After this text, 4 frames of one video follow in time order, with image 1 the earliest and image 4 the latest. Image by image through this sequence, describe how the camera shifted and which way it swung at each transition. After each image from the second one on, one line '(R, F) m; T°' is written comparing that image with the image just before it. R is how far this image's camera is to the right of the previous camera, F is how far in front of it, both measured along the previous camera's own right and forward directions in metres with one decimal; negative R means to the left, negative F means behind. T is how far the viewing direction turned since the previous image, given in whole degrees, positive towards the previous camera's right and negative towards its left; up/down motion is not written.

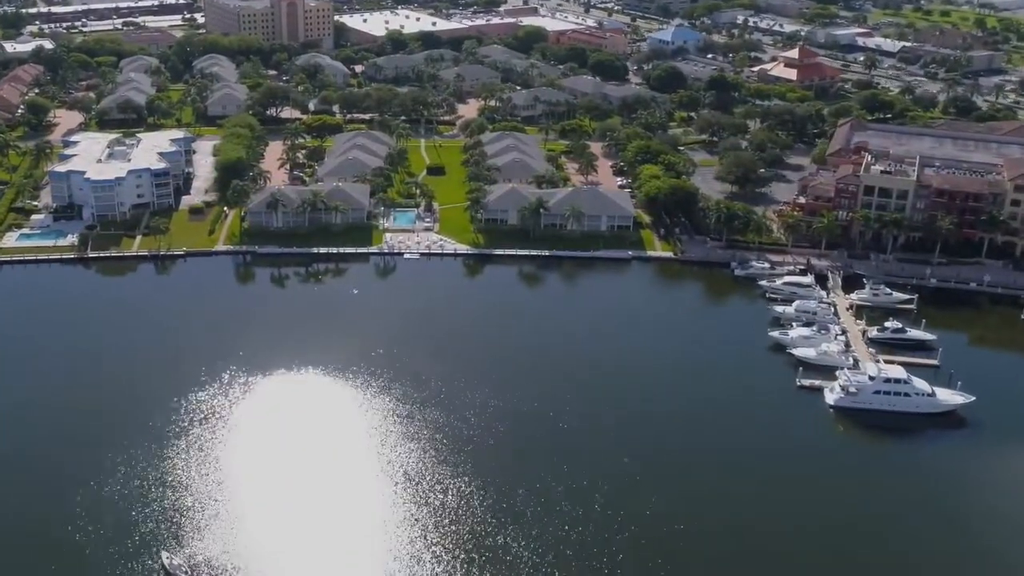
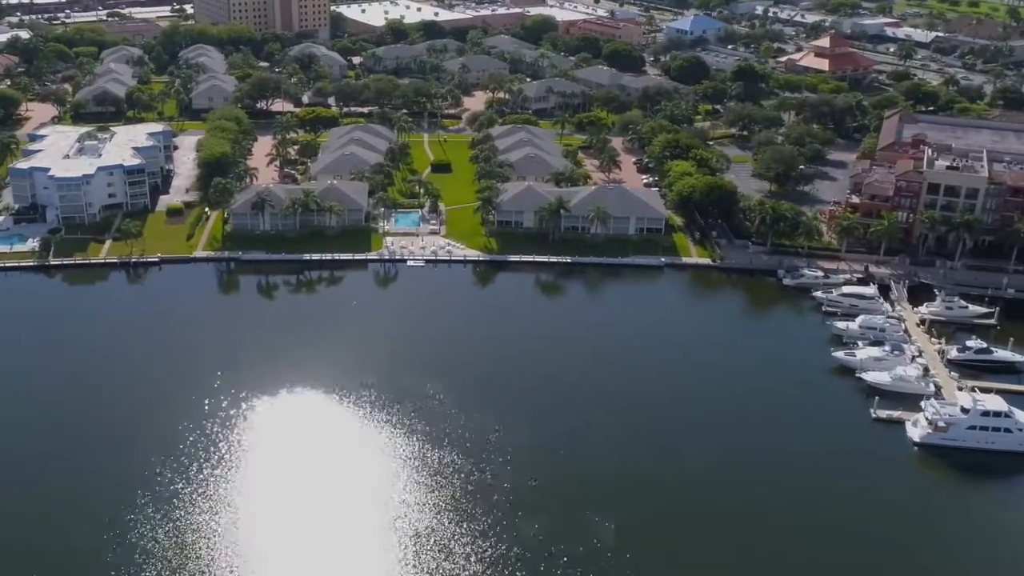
(-1.8, +12.1) m; 0°
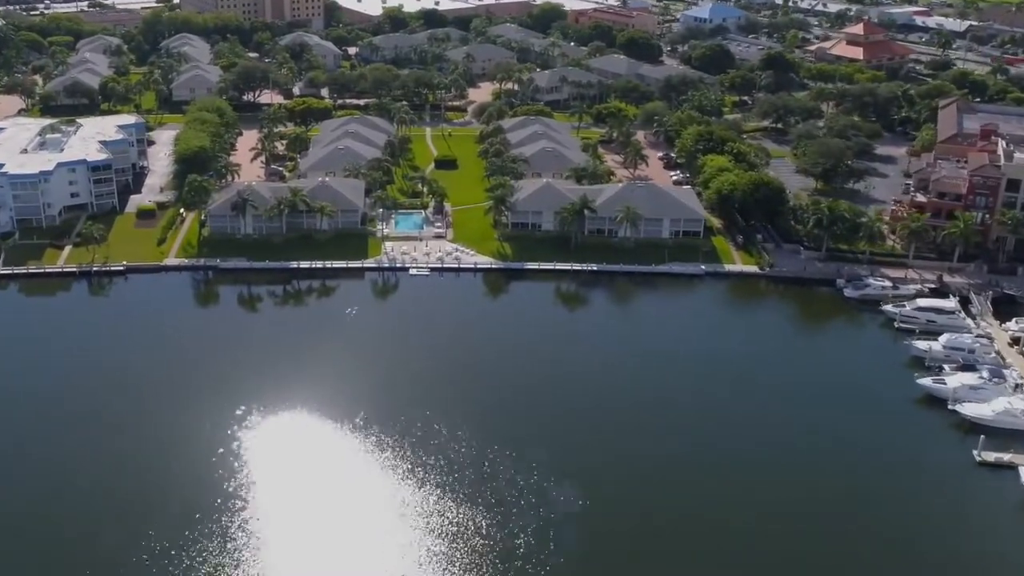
(-1.8, +11.9) m; 0°
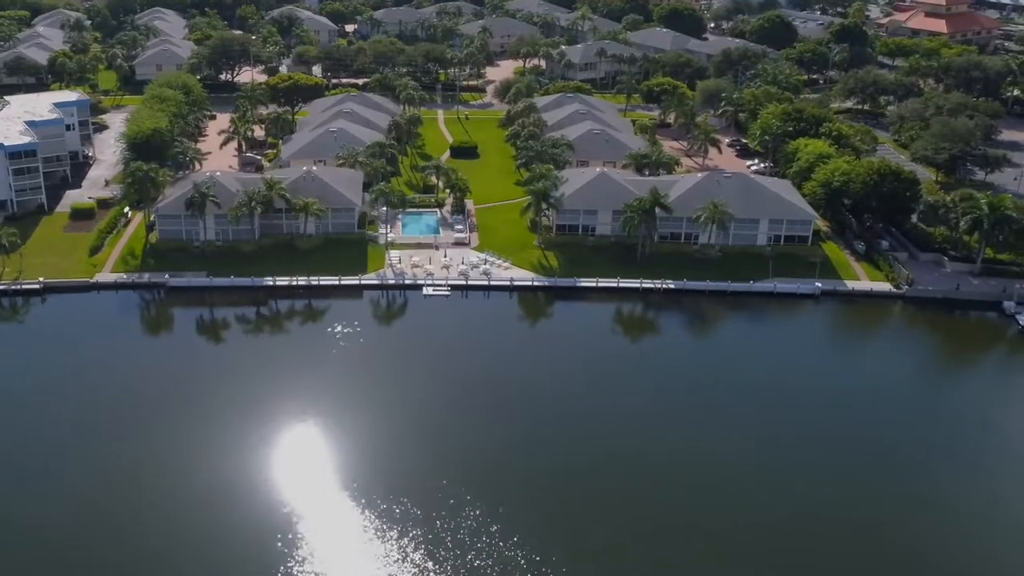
(-3.1, +20.7) m; 0°
